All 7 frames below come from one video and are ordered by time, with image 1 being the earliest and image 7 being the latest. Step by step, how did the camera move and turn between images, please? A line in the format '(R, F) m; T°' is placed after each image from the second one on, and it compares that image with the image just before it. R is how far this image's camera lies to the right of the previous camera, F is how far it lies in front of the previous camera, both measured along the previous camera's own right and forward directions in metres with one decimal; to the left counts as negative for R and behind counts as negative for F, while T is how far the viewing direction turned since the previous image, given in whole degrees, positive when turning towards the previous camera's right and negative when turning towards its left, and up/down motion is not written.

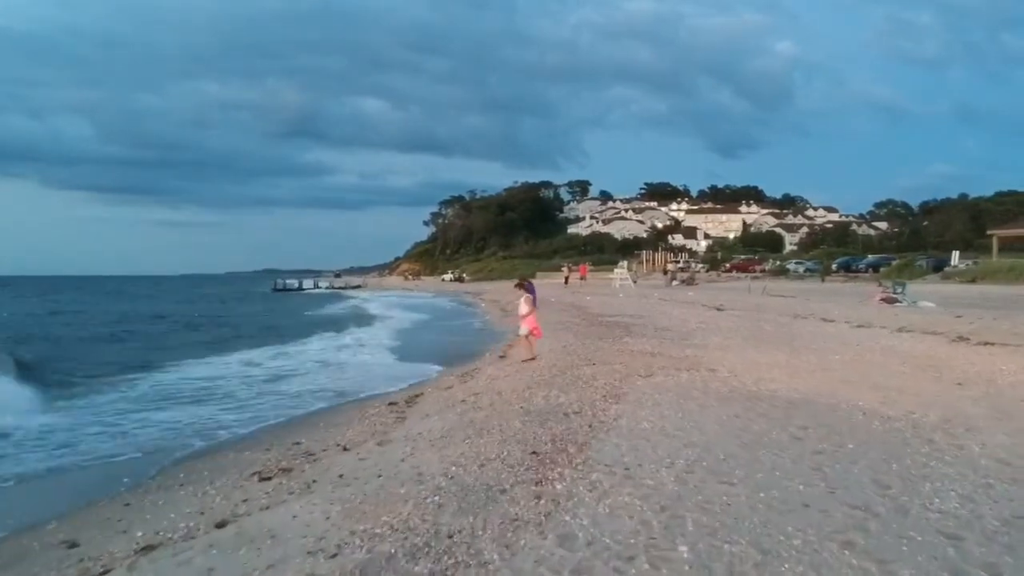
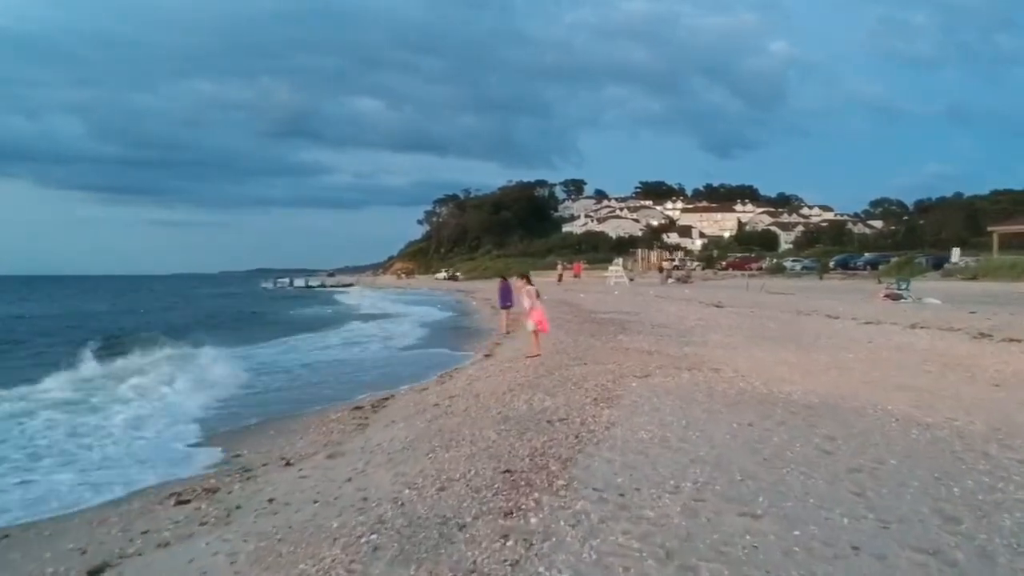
(+0.2, +1.7) m; 0°
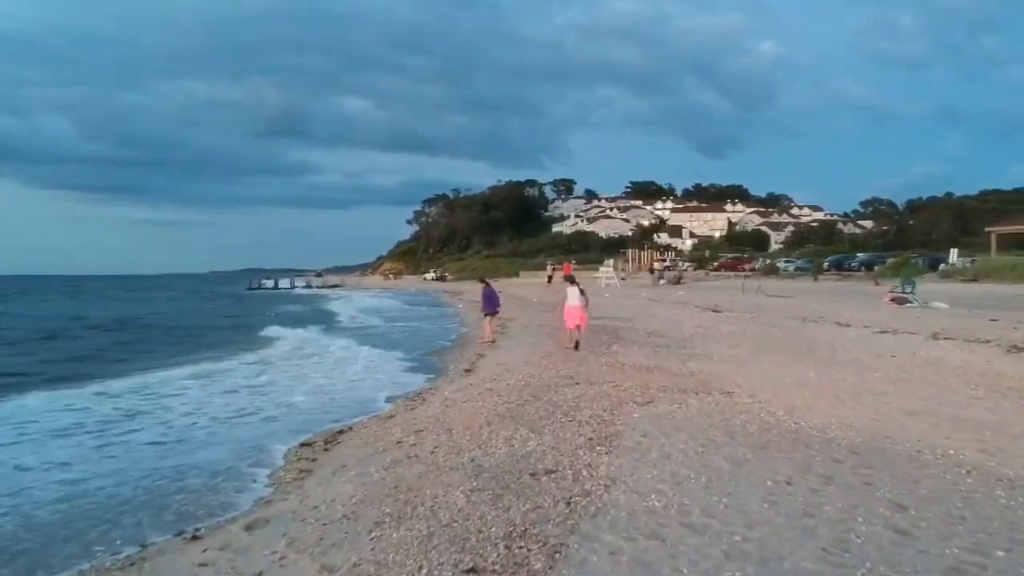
(+0.2, +2.1) m; +1°
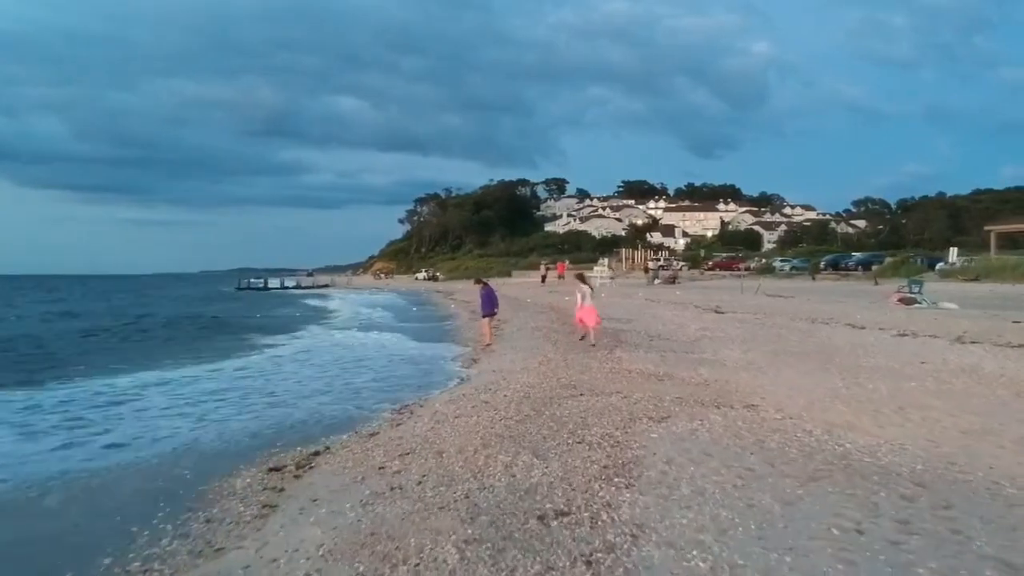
(-0.1, +1.5) m; +1°
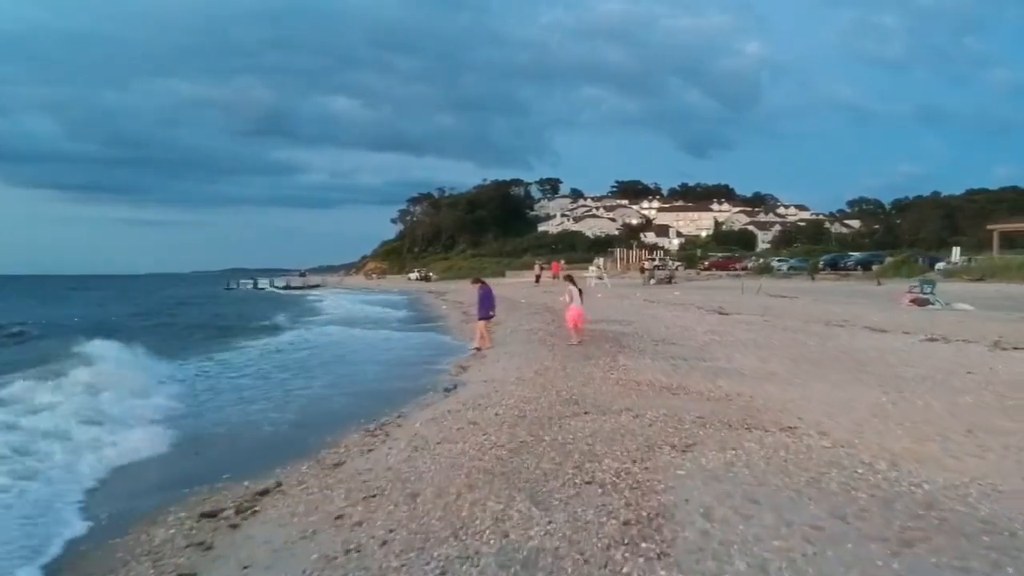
(0.0, +1.9) m; 0°
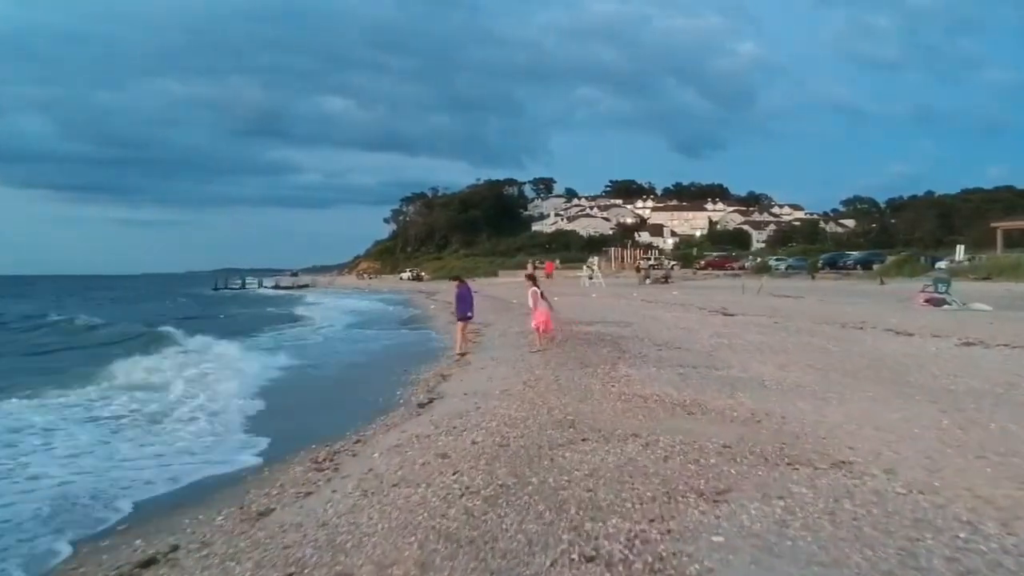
(+0.1, +2.2) m; 0°
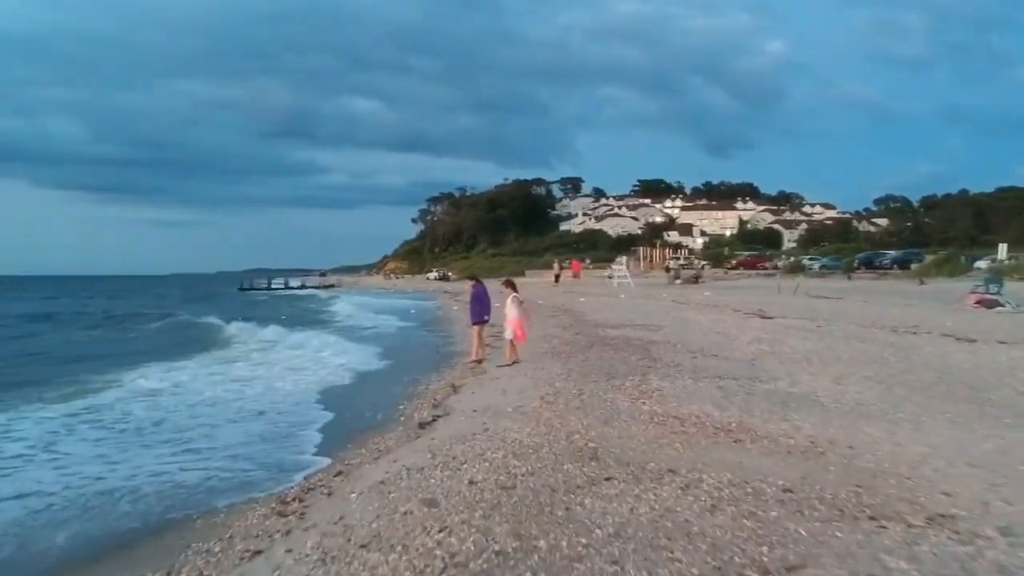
(+0.2, +1.7) m; -2°
